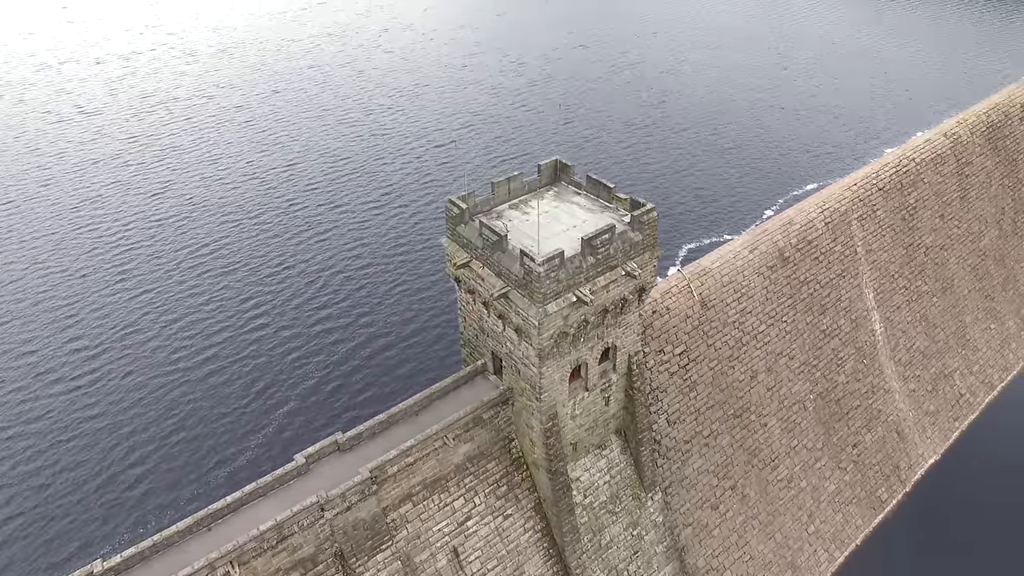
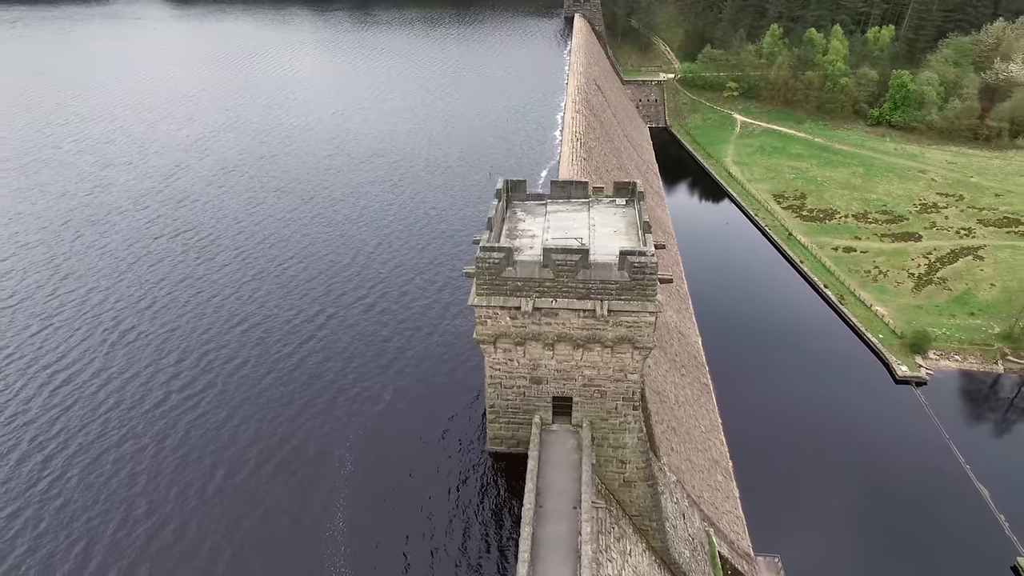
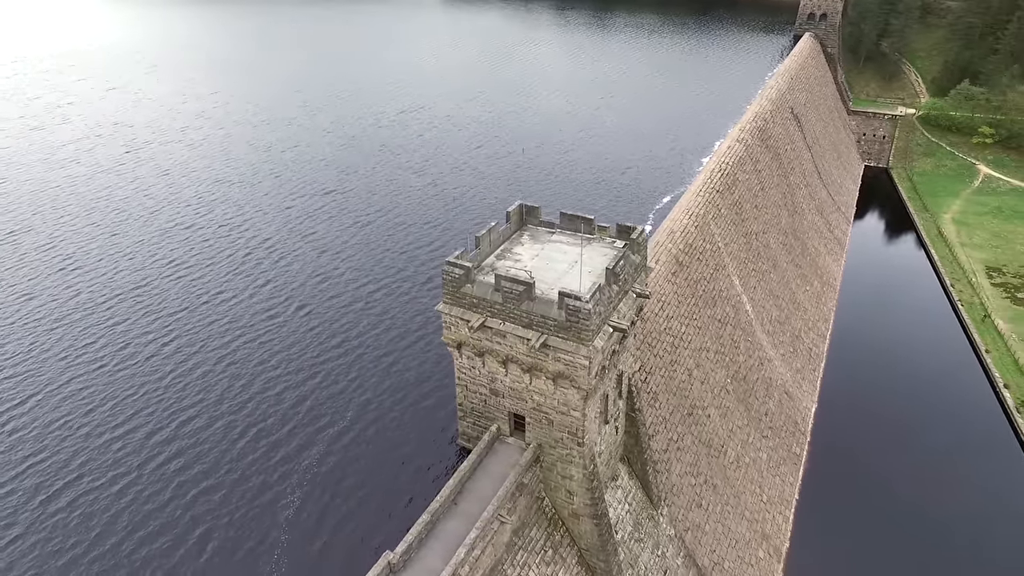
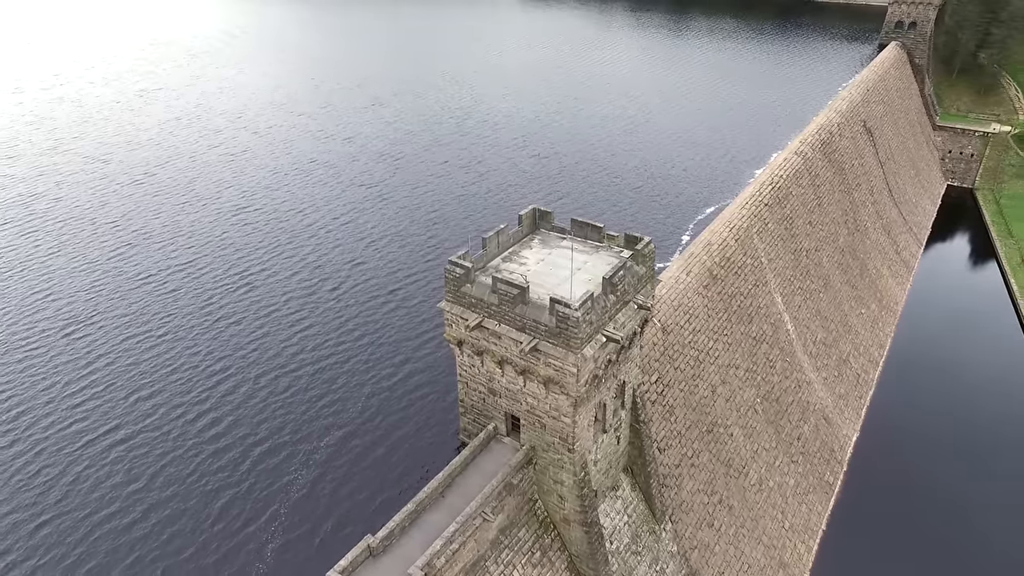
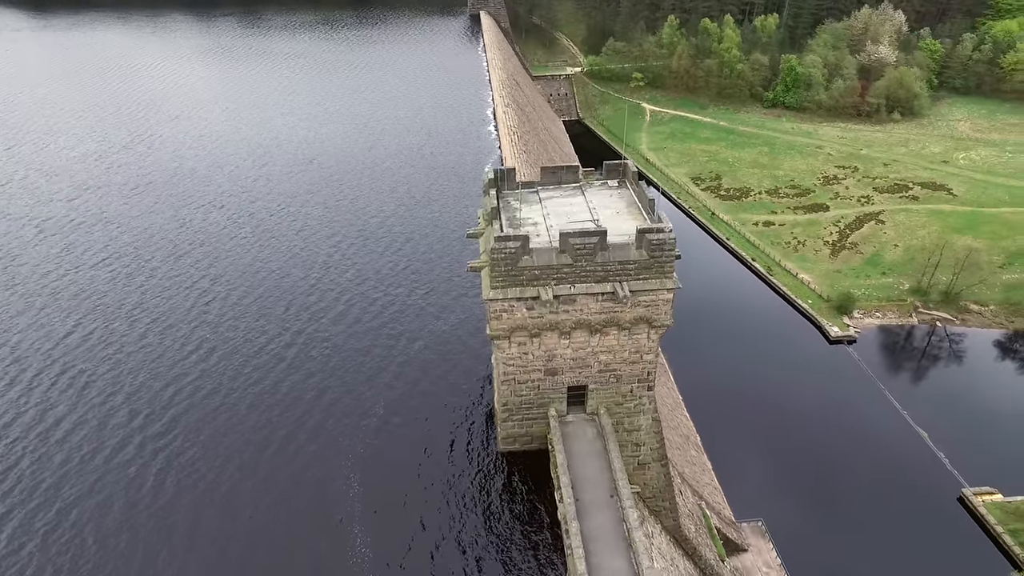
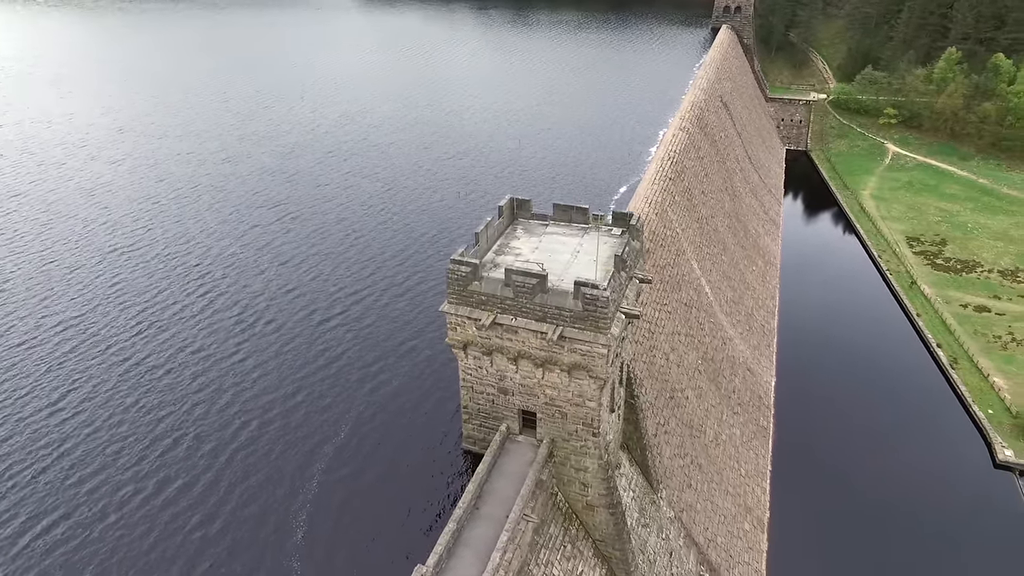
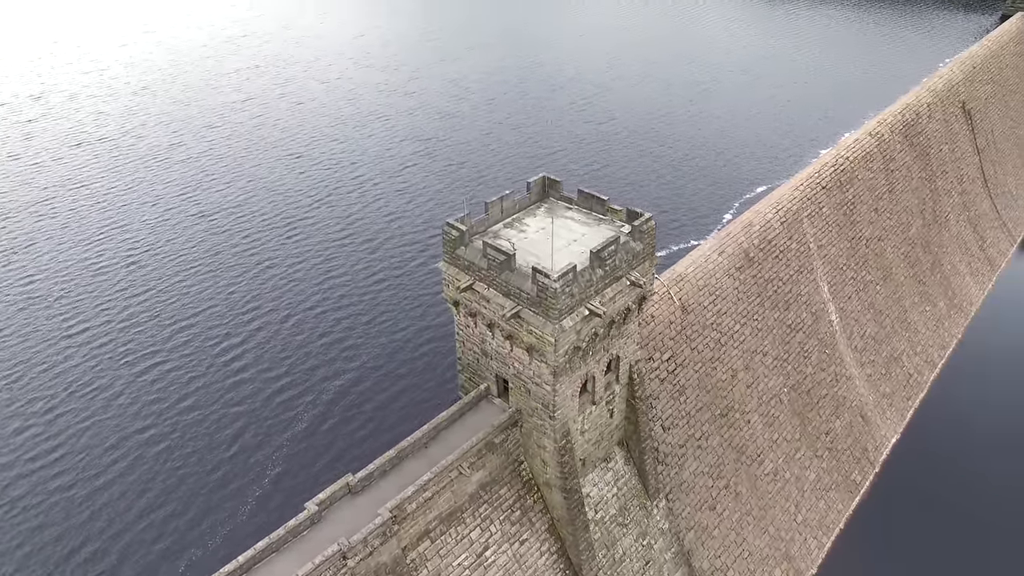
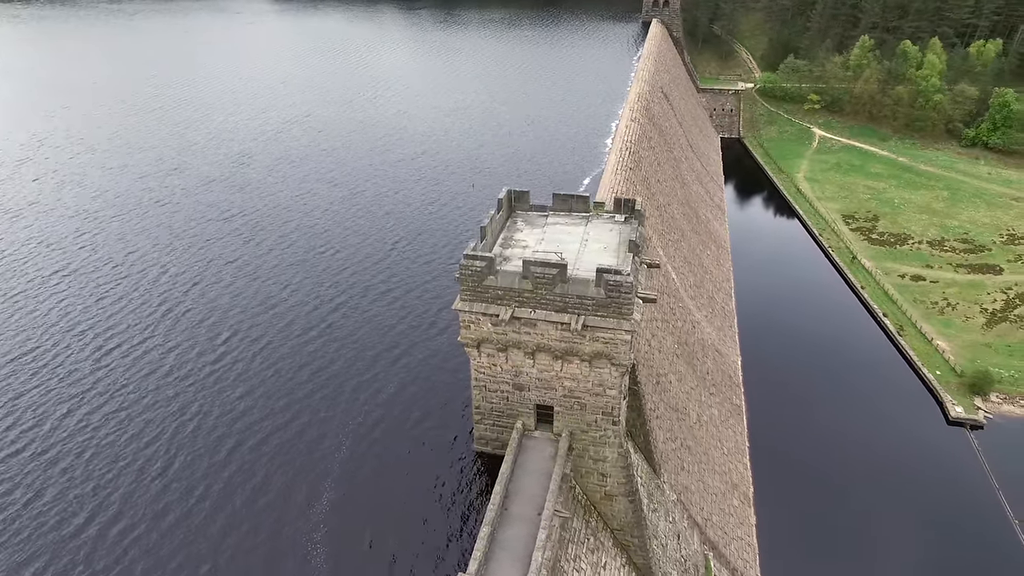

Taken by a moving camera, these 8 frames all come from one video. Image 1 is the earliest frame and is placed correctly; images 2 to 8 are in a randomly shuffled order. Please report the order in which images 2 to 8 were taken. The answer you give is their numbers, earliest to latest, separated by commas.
7, 4, 3, 6, 8, 2, 5
